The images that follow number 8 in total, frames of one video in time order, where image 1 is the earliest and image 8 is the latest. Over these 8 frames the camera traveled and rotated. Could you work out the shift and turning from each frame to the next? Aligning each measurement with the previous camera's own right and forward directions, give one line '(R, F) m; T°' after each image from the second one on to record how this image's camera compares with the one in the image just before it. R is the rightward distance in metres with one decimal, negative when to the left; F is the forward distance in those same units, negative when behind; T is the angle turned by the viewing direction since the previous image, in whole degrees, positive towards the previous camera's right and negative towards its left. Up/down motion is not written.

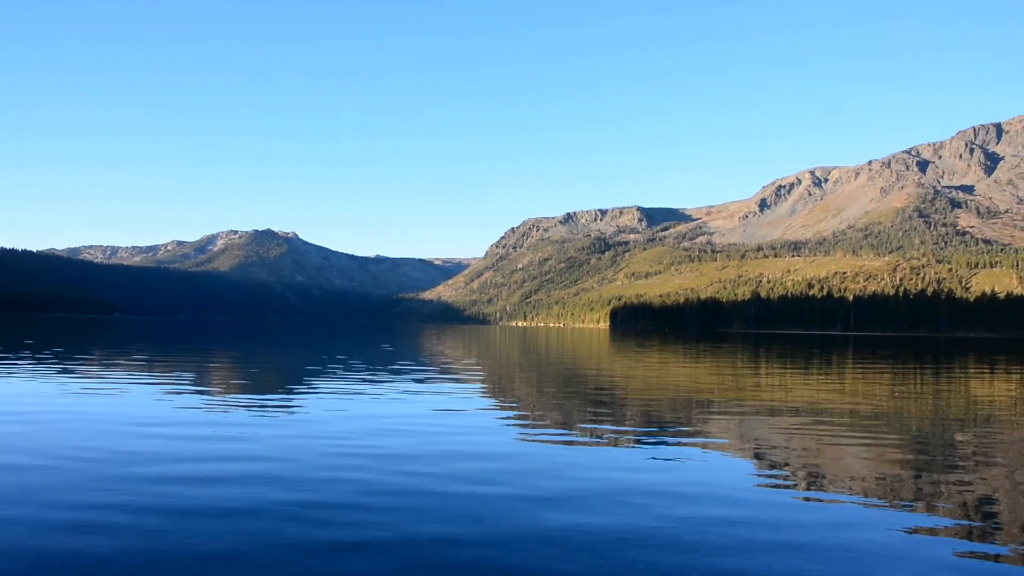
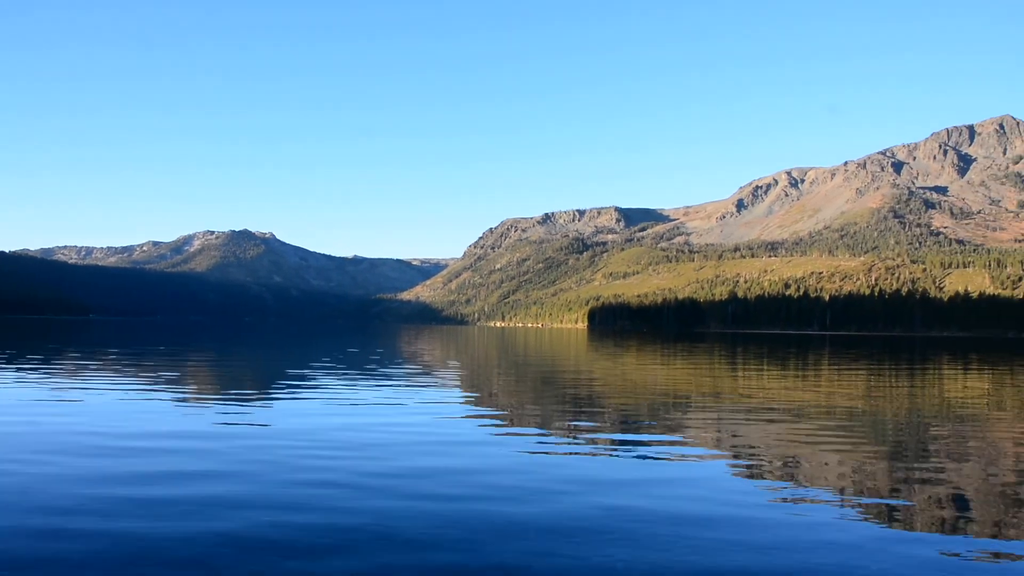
(0.0, 0.0) m; +1°
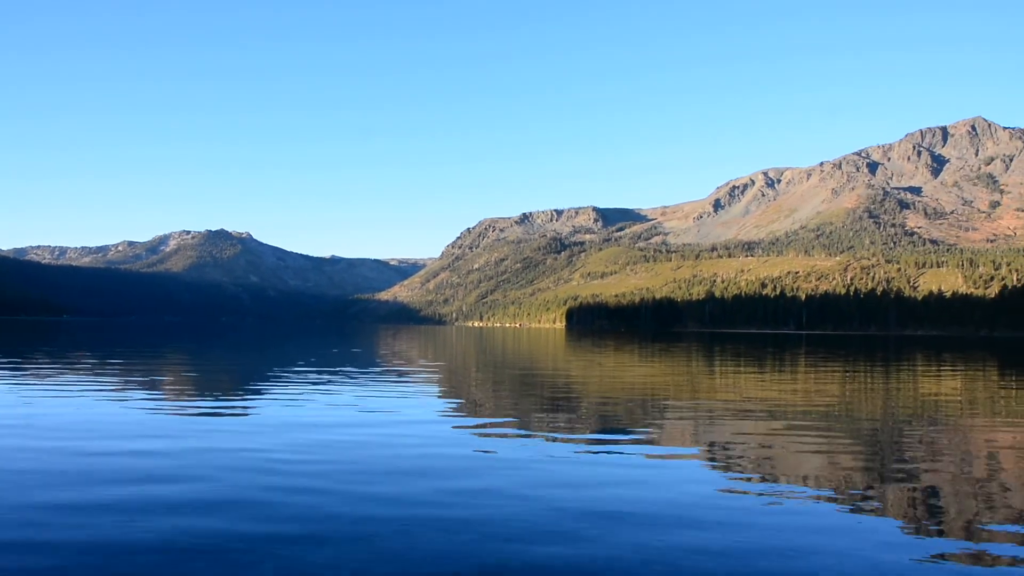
(-0.5, 0.0) m; +2°
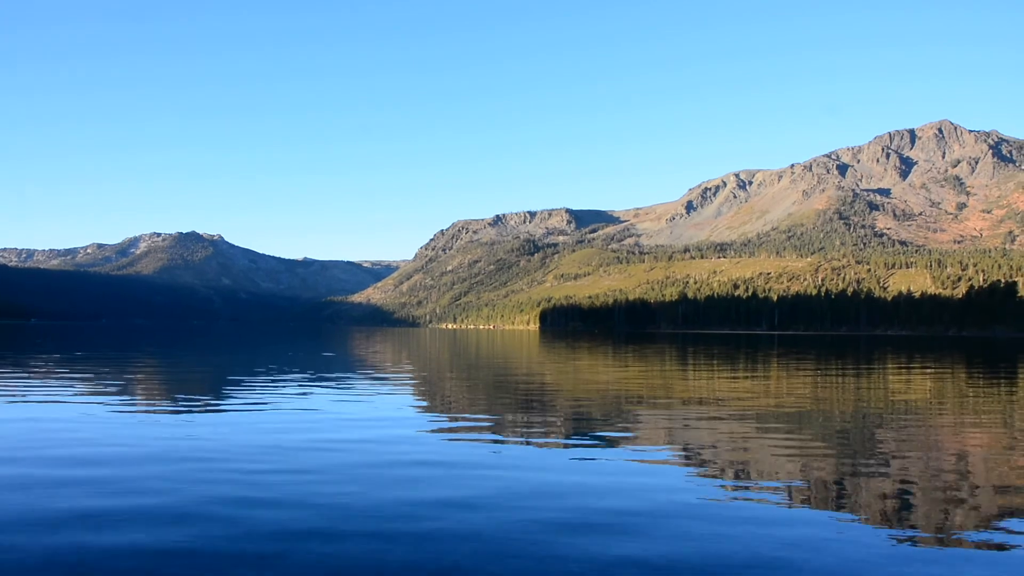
(-0.5, 0.0) m; +2°
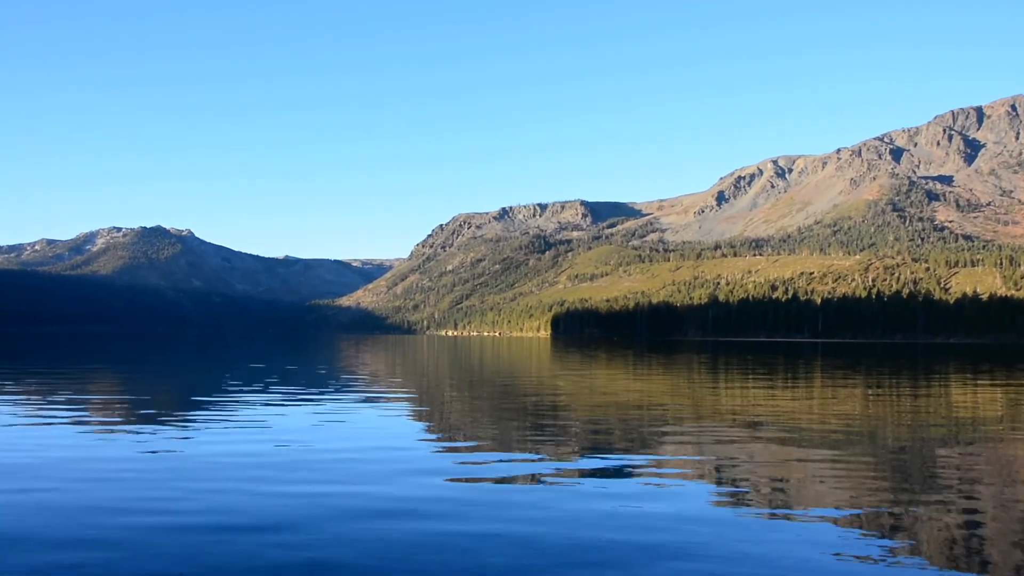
(+1.0, +10.9) m; -1°
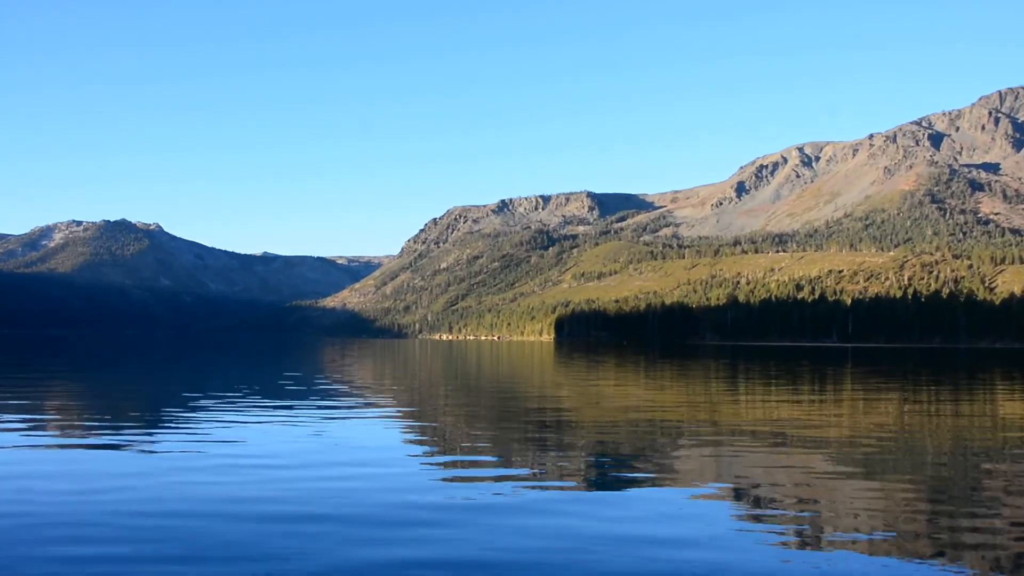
(+0.5, +7.3) m; 0°
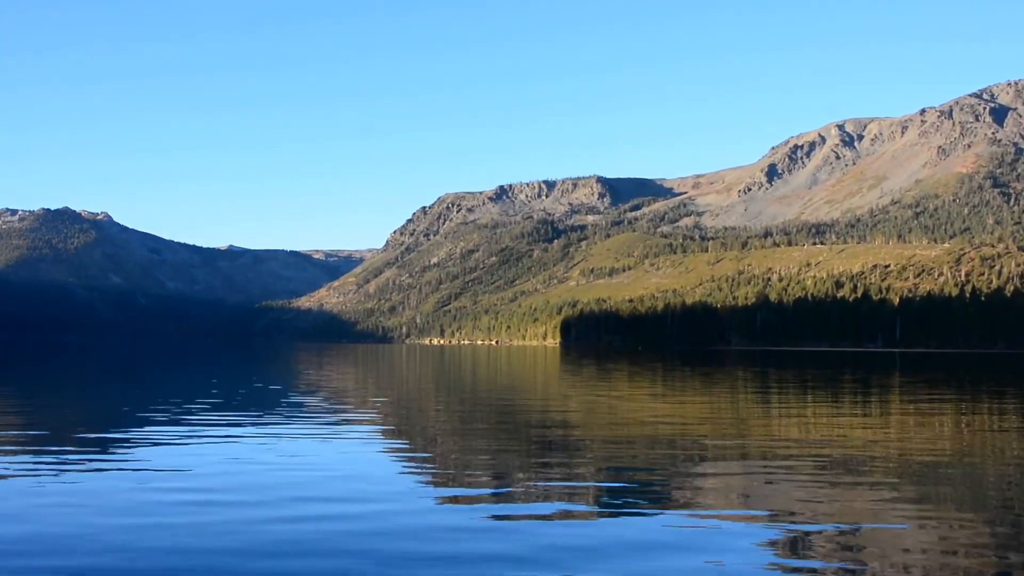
(+0.3, +9.3) m; 0°
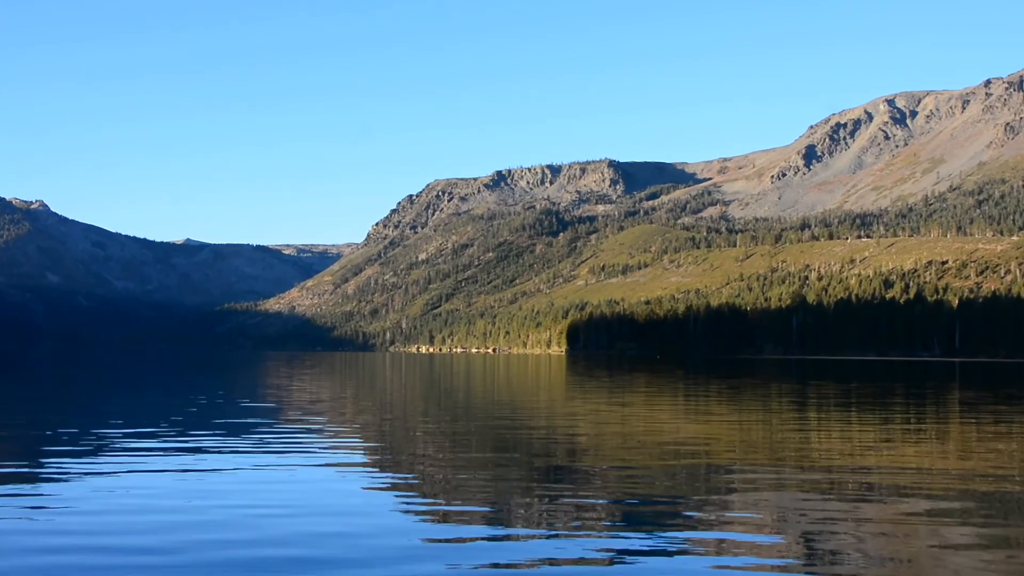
(+0.3, +8.8) m; 0°
